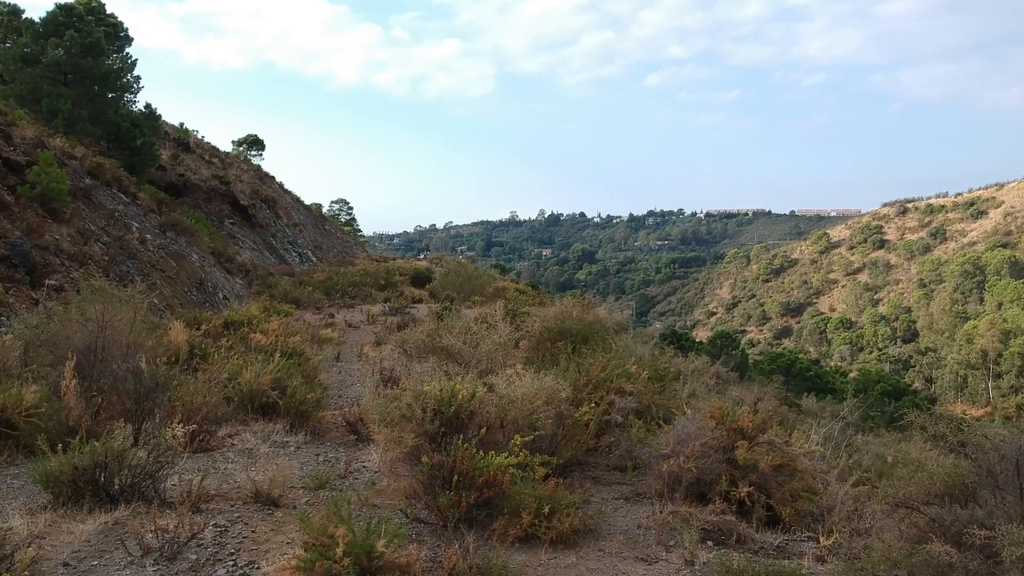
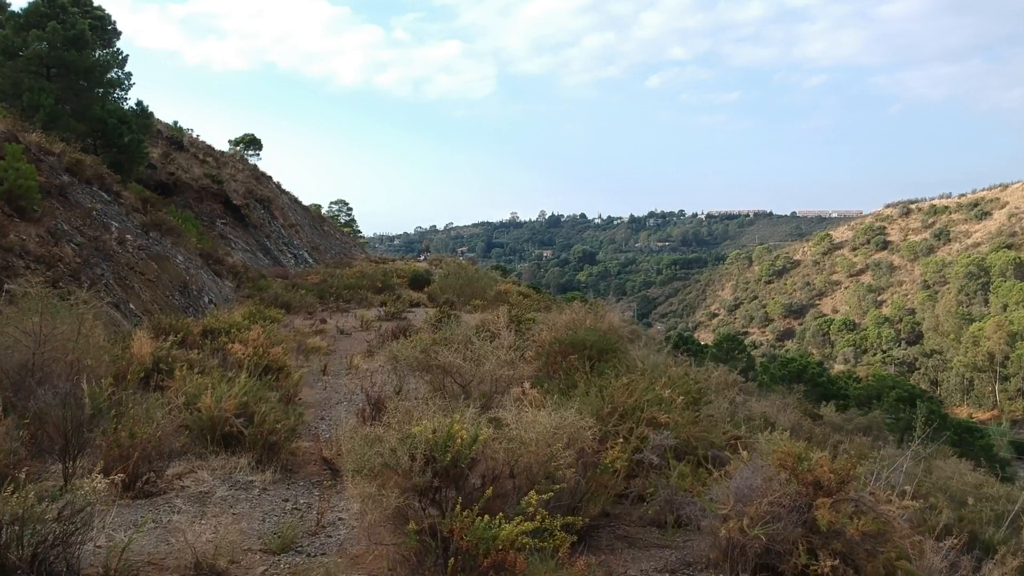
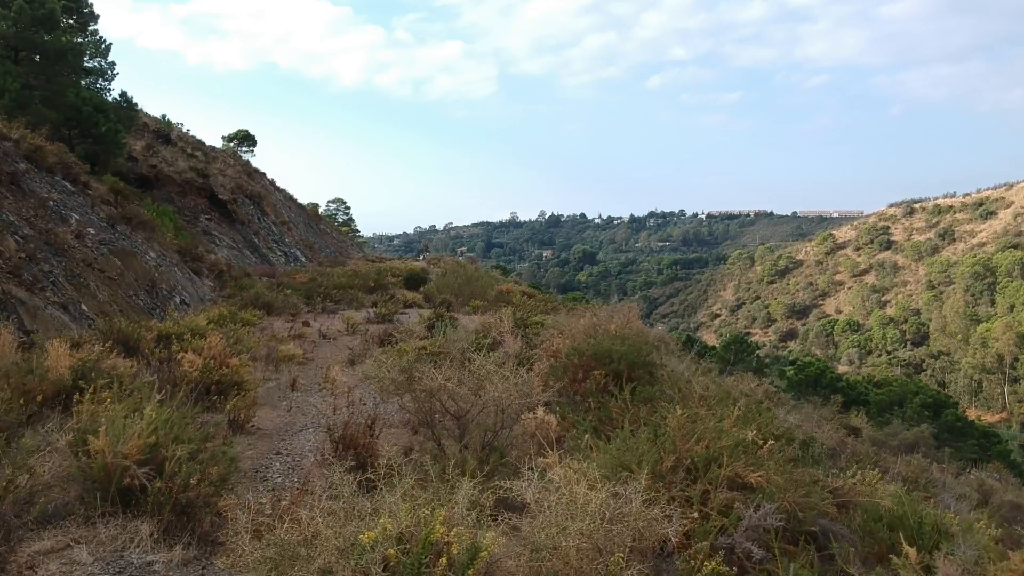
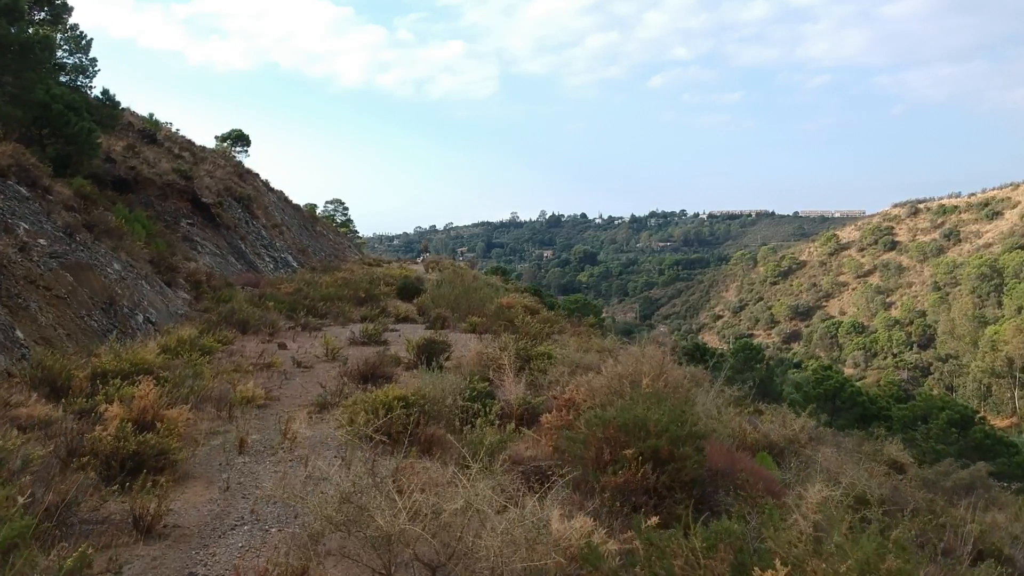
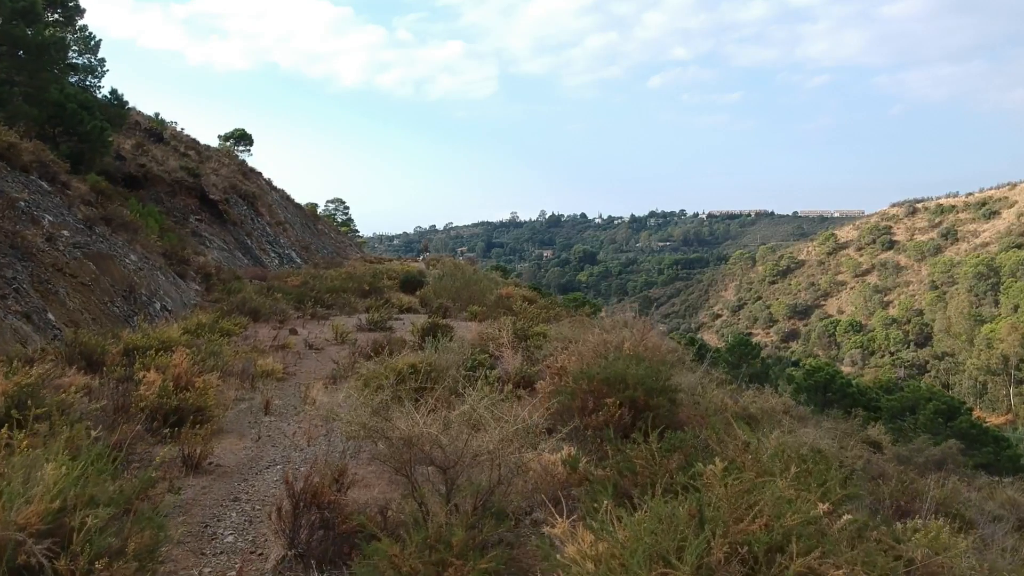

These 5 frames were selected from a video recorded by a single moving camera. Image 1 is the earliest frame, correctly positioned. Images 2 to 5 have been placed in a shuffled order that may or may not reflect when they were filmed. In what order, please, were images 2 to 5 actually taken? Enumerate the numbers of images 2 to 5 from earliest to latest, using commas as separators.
2, 3, 5, 4
